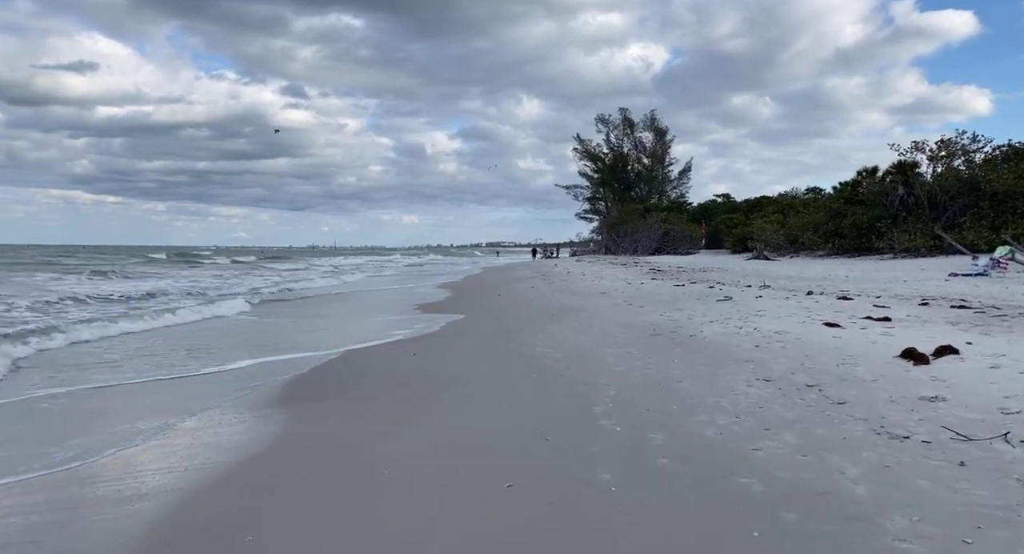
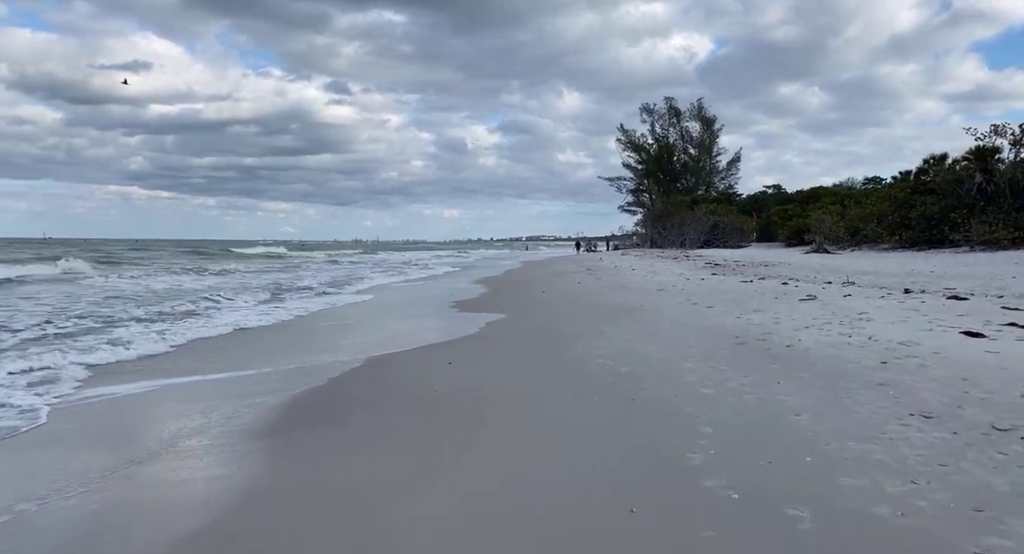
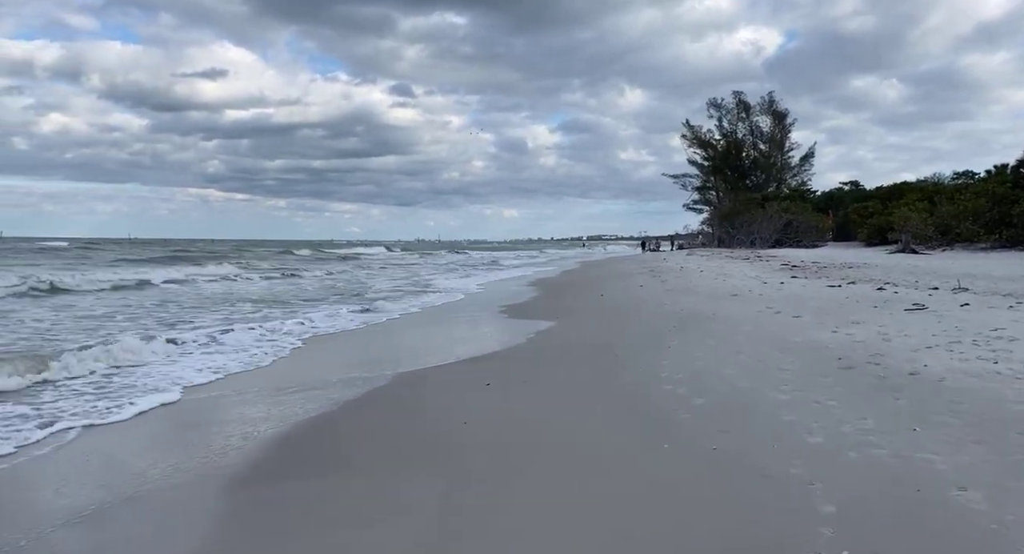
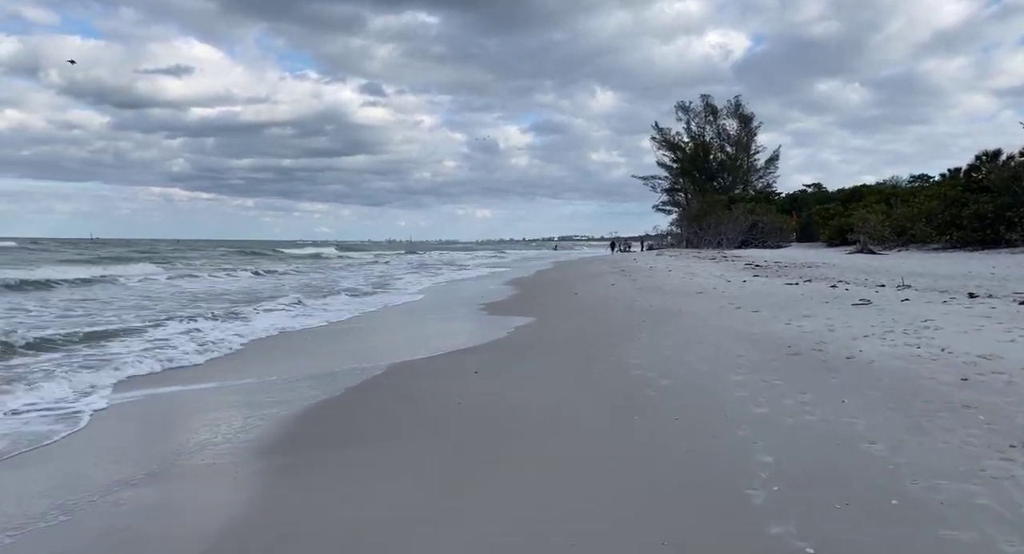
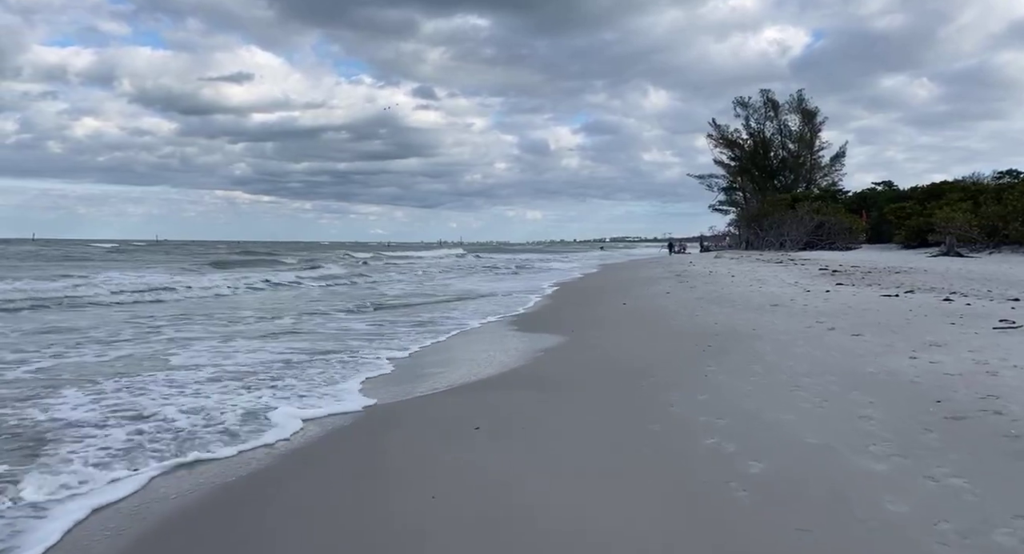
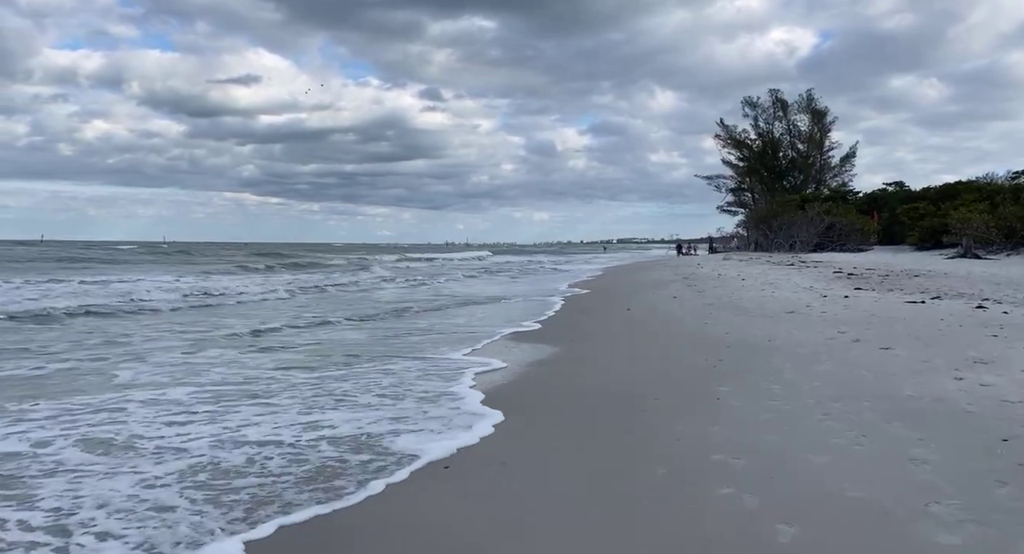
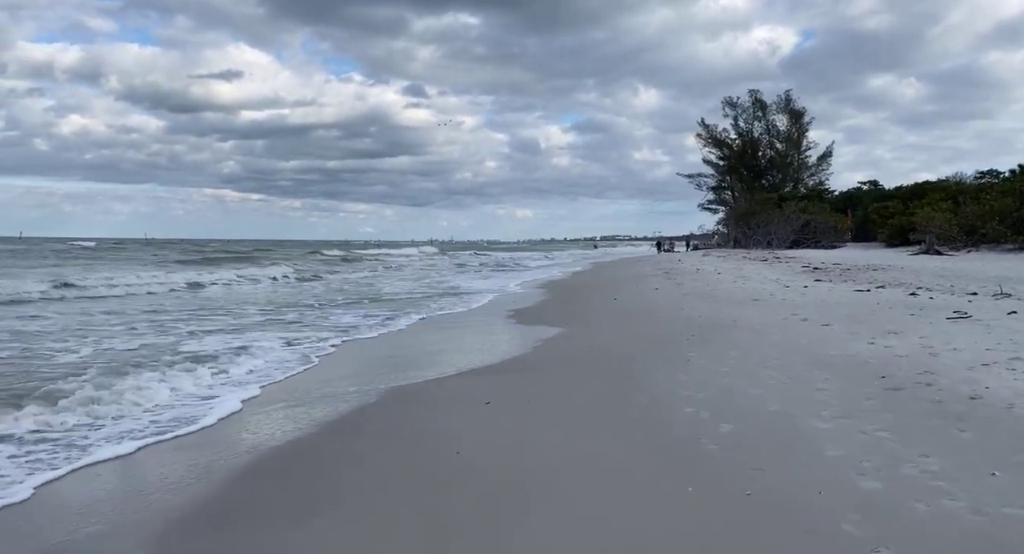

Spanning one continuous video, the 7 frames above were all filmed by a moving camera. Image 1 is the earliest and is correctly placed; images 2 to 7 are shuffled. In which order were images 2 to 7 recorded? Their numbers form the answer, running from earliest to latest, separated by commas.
2, 4, 3, 7, 5, 6
